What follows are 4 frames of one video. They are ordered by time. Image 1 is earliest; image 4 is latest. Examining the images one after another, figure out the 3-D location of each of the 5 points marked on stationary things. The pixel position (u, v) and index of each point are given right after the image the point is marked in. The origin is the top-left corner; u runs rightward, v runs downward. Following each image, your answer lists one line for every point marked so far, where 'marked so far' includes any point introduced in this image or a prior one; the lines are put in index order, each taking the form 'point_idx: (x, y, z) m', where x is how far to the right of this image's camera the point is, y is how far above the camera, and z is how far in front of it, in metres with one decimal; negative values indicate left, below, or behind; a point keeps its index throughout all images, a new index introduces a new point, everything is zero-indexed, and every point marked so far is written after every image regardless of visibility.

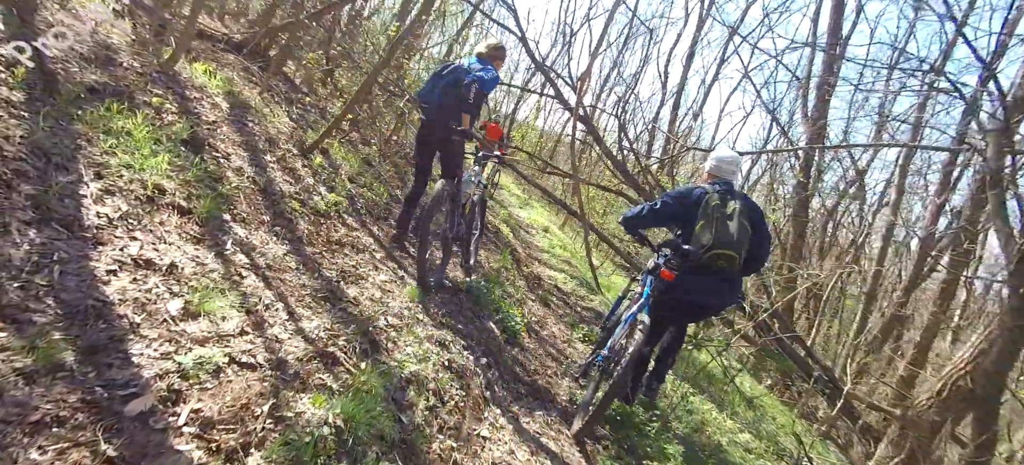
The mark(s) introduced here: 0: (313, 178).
0: (-1.7, +0.5, +4.2) m
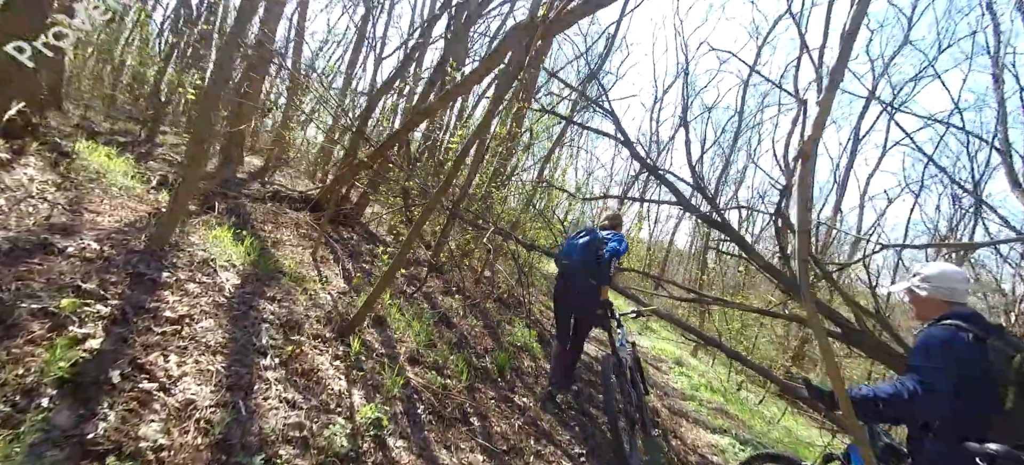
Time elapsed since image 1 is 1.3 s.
0: (-0.9, -0.8, +2.7) m
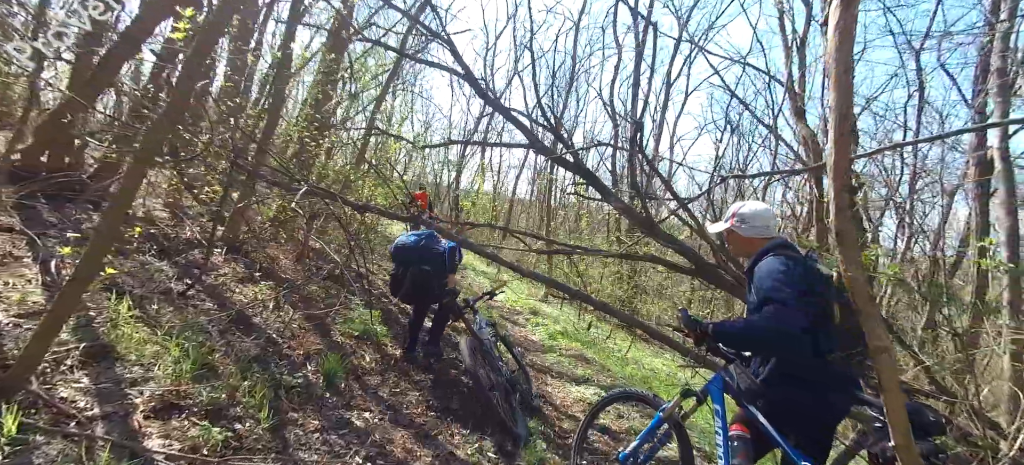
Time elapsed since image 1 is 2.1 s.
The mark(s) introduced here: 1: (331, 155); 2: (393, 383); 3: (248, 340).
0: (-1.4, -0.7, +1.4) m
1: (-2.5, +1.0, +7.0) m
2: (-0.9, -1.1, +3.8) m
3: (-1.7, -0.7, +3.2) m
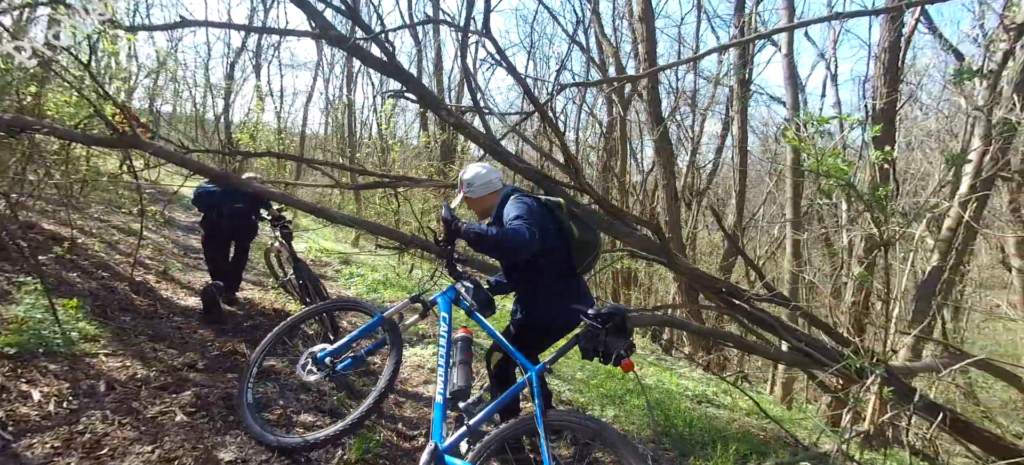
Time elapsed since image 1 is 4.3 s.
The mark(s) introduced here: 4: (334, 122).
0: (-1.3, -0.7, -0.5) m
1: (-4.4, +1.5, +4.1) m
2: (-1.7, -0.8, +2.0) m
3: (-2.2, -0.5, +1.1) m
4: (-4.8, +3.0, +13.7) m
